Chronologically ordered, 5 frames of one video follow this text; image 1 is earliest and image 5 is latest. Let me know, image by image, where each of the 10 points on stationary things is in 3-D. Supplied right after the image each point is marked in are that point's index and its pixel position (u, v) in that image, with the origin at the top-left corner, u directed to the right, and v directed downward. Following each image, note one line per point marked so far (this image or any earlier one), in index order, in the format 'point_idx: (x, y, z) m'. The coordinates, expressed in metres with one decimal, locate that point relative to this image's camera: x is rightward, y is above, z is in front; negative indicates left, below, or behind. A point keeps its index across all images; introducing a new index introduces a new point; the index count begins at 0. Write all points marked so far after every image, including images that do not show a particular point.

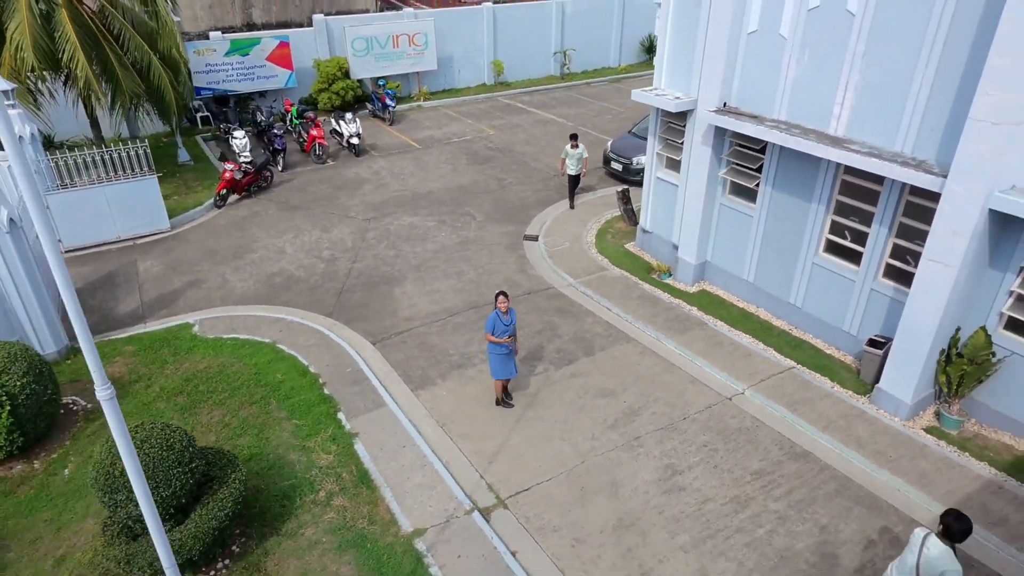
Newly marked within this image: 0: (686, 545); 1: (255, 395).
0: (+1.6, -2.3, +5.8) m
1: (-3.0, -1.3, +7.7) m
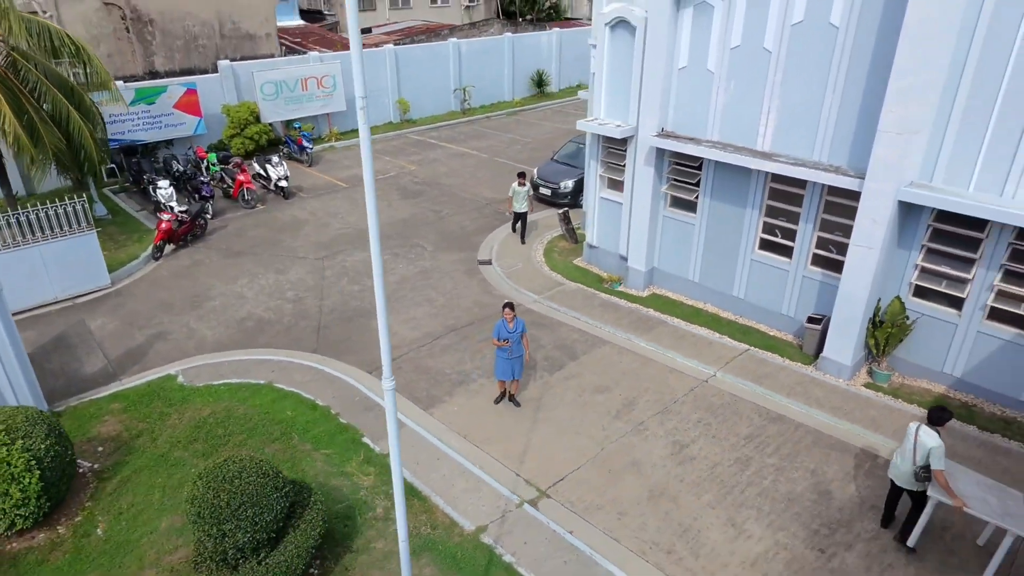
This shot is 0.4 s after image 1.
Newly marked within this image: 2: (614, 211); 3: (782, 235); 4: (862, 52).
0: (+2.1, -2.2, +6.7) m
1: (-2.9, -1.7, +7.8) m
2: (+1.8, +1.4, +11.4) m
3: (+3.9, +0.8, +9.4) m
4: (+4.2, +2.8, +7.8) m
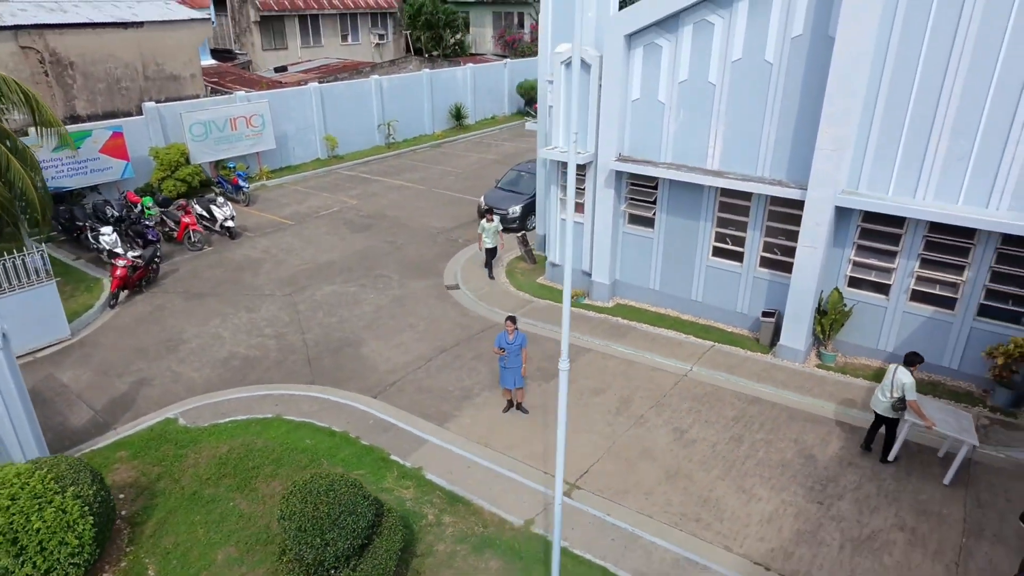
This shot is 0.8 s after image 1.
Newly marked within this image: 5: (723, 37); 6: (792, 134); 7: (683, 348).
0: (+2.4, -2.2, +7.7) m
1: (-2.6, -2.1, +8.0) m
2: (+1.2, +1.1, +12.4) m
3: (+3.6, +0.7, +10.7) m
4: (+4.0, +2.9, +9.3) m
5: (+3.1, +3.7, +9.7) m
6: (+4.1, +2.2, +9.5) m
7: (+2.8, -1.0, +10.6) m
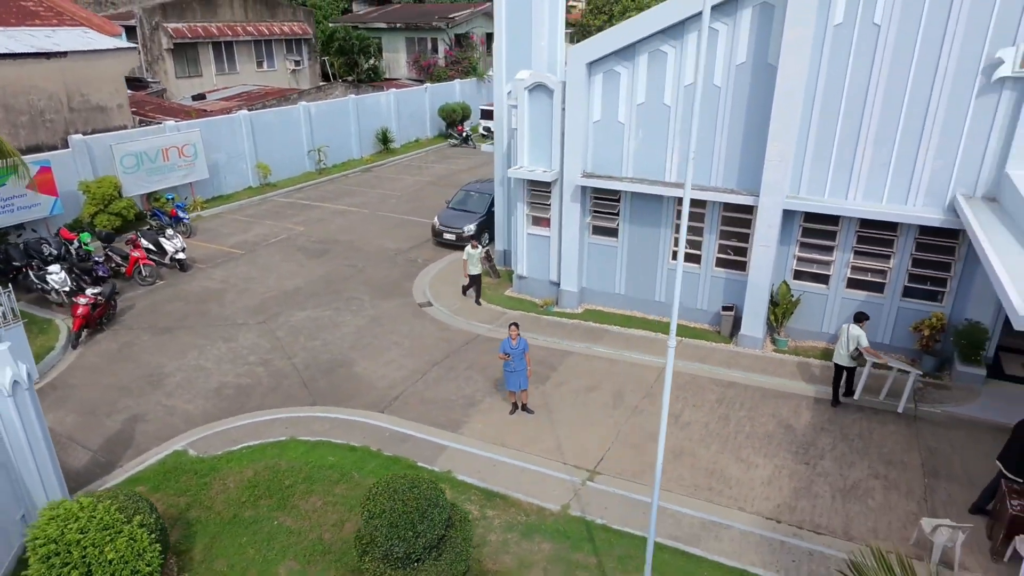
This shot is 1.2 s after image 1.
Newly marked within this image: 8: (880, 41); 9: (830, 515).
0: (+2.7, -2.1, +8.7) m
1: (-2.3, -2.4, +8.2) m
2: (+0.6, +0.9, +13.3) m
3: (+3.2, +0.8, +11.9) m
4: (+3.7, +3.0, +10.6) m
5: (+2.7, +3.7, +10.9) m
6: (+3.8, +2.3, +10.8) m
7: (+2.6, -1.0, +11.6) m
8: (+5.3, +3.6, +9.5) m
9: (+3.6, -2.6, +7.5) m
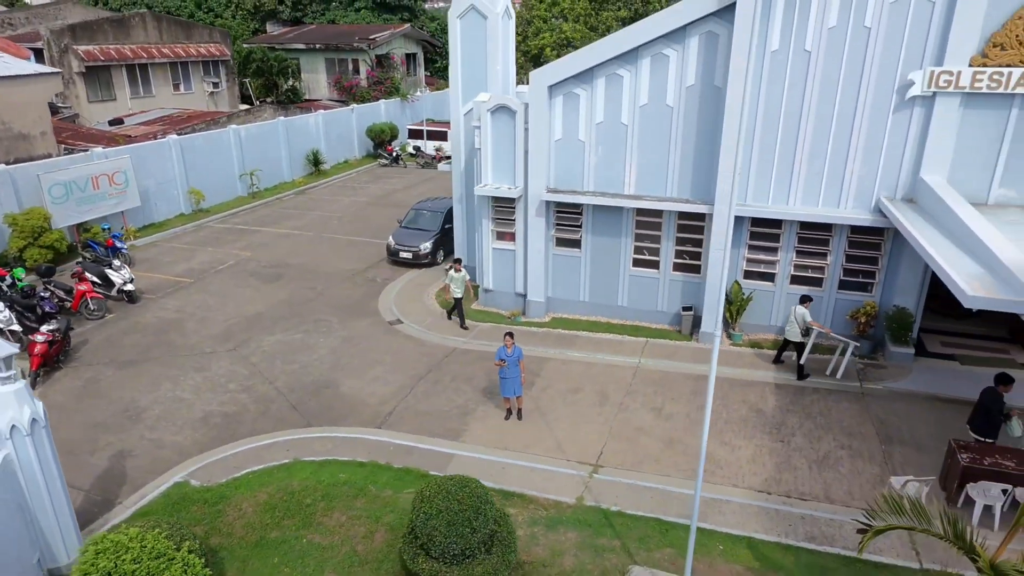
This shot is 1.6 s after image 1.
0: (+2.8, -2.2, +9.5) m
1: (-2.1, -2.6, +8.4) m
2: (-0.1, +0.6, +13.8) m
3: (+2.7, +0.7, +12.9) m
4: (+3.2, +3.0, +11.7) m
5: (+2.2, +3.6, +11.8) m
6: (+3.3, +2.3, +11.9) m
7: (+2.1, -1.1, +12.5) m
8: (+4.9, +3.7, +10.8) m
9: (+3.8, -2.5, +8.4) m
